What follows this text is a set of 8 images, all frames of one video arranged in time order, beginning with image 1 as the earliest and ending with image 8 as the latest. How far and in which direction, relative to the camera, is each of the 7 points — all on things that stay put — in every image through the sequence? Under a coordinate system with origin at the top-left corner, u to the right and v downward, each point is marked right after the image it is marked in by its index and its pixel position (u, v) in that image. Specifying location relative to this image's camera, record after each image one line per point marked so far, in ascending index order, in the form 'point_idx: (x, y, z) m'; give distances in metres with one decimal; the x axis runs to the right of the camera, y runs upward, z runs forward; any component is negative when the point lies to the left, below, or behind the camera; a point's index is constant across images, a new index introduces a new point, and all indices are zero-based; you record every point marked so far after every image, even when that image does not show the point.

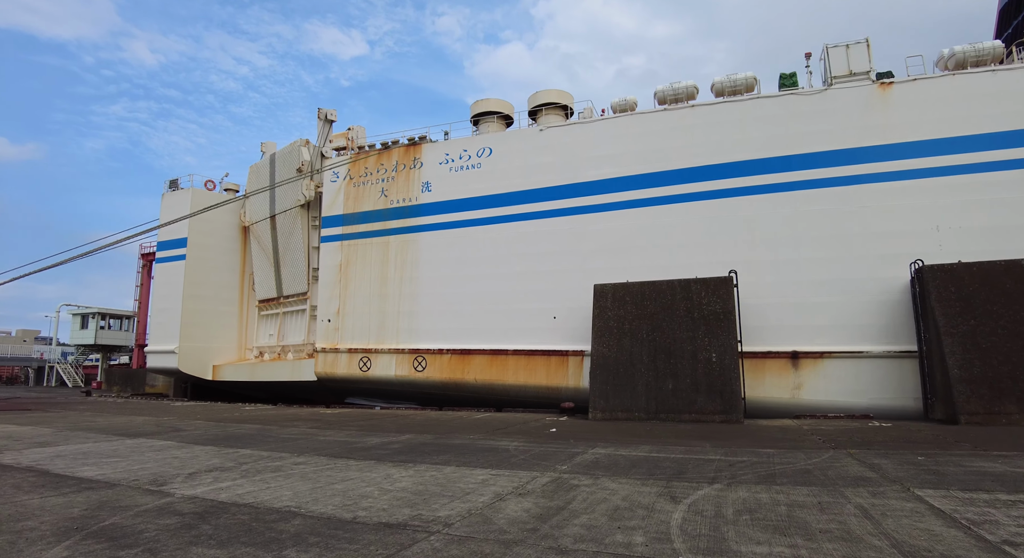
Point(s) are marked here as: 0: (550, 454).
0: (+0.4, -1.7, +5.2) m
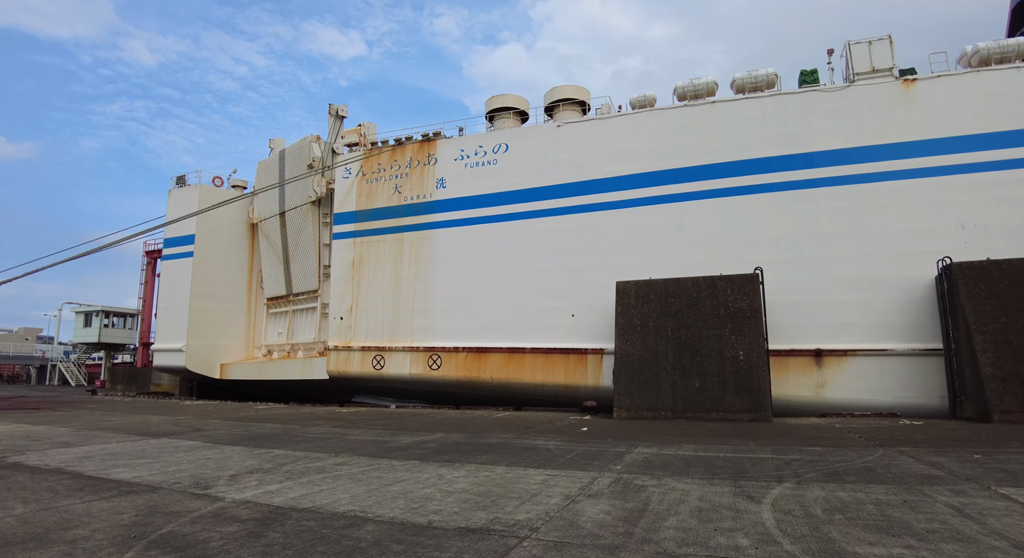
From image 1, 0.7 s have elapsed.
0: (+0.8, -1.7, +5.0) m
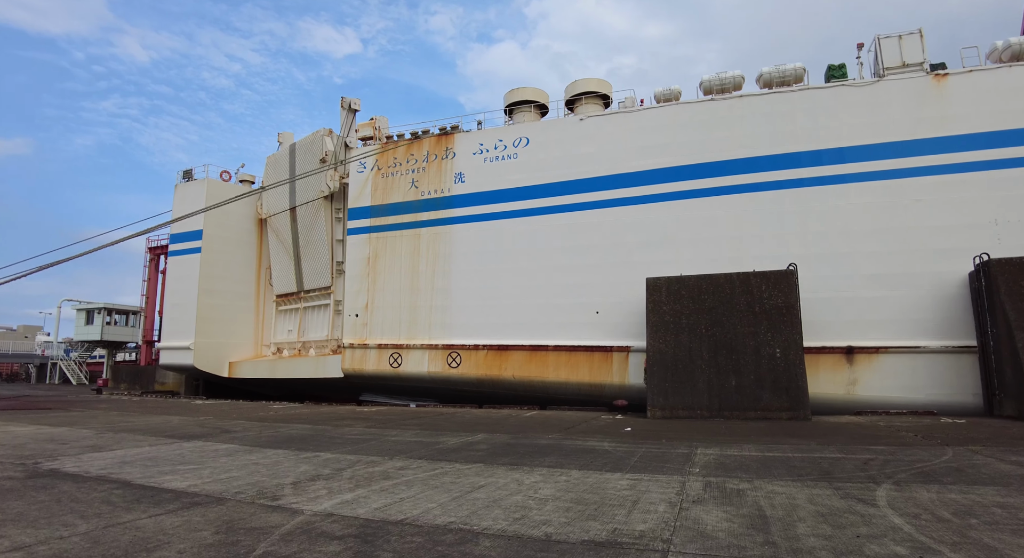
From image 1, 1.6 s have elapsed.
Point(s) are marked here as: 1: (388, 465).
0: (+1.3, -1.6, +4.8) m
1: (-1.0, -1.5, +4.1) m
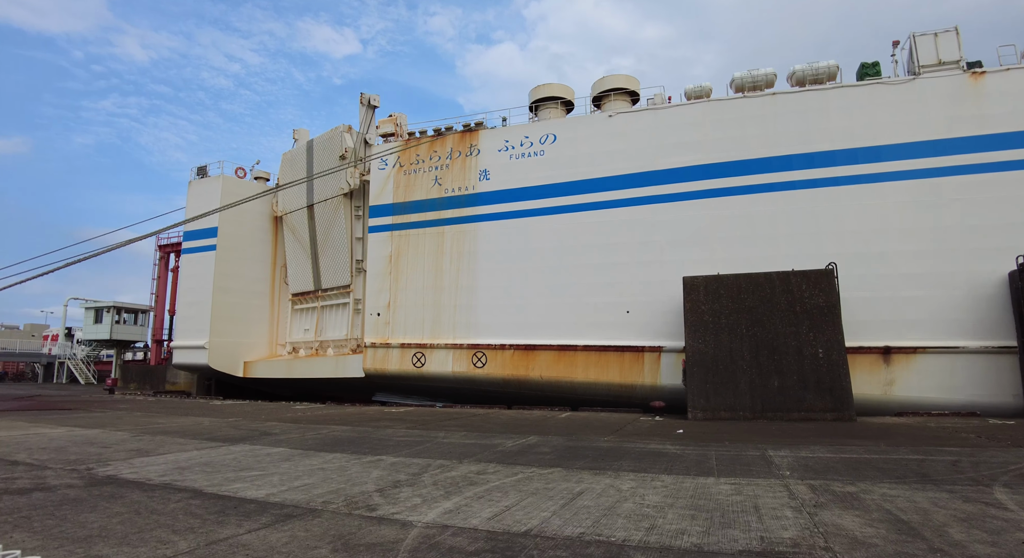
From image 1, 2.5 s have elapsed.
0: (+1.9, -1.6, +4.6) m
1: (-0.4, -1.4, +3.9) m
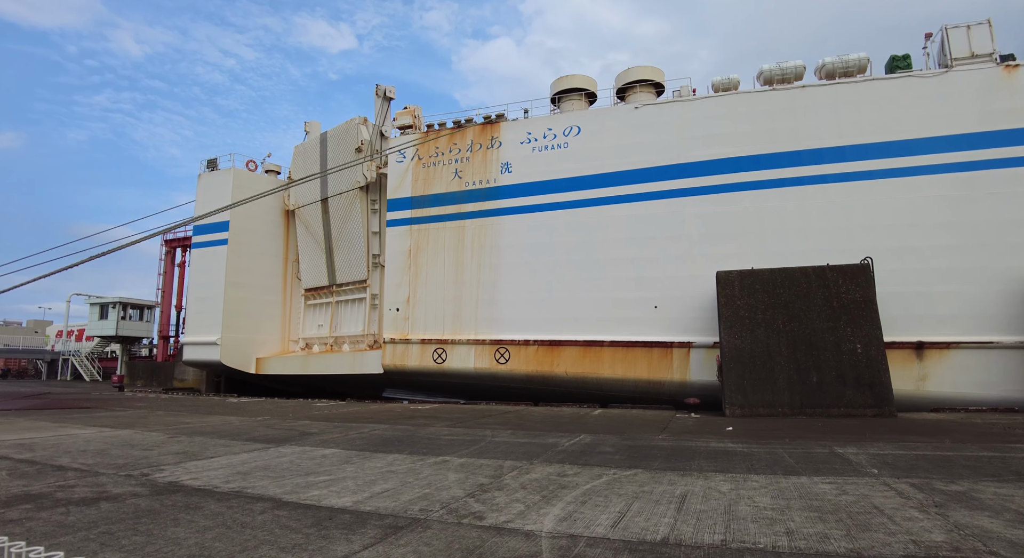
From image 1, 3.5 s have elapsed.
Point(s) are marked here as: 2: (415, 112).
0: (+2.5, -1.5, +4.4) m
1: (+0.2, -1.4, +3.7) m
2: (-2.4, +4.2, +13.1) m
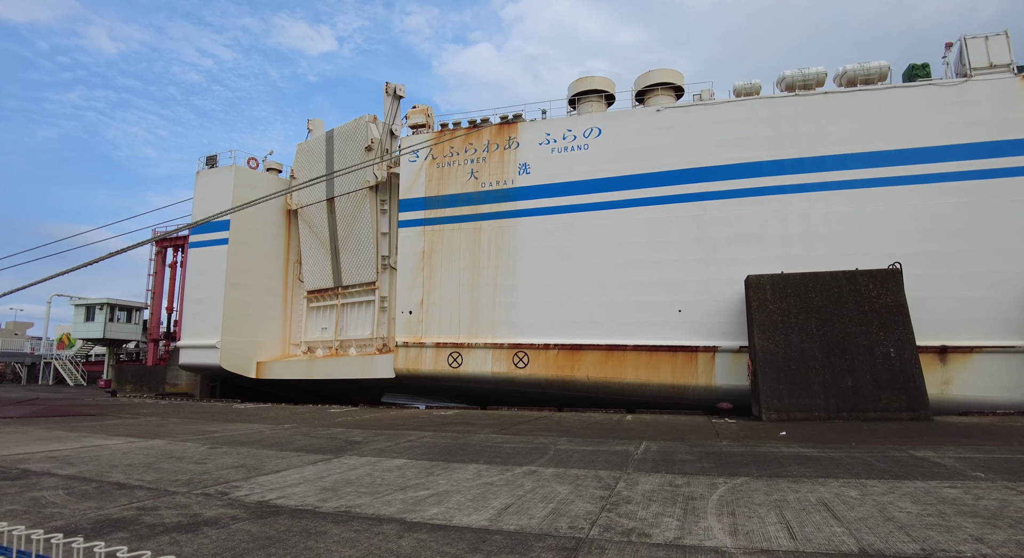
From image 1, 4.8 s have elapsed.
0: (+3.2, -1.5, +4.3) m
1: (+0.9, -1.4, +3.5) m
2: (-2.1, +4.1, +12.8) m
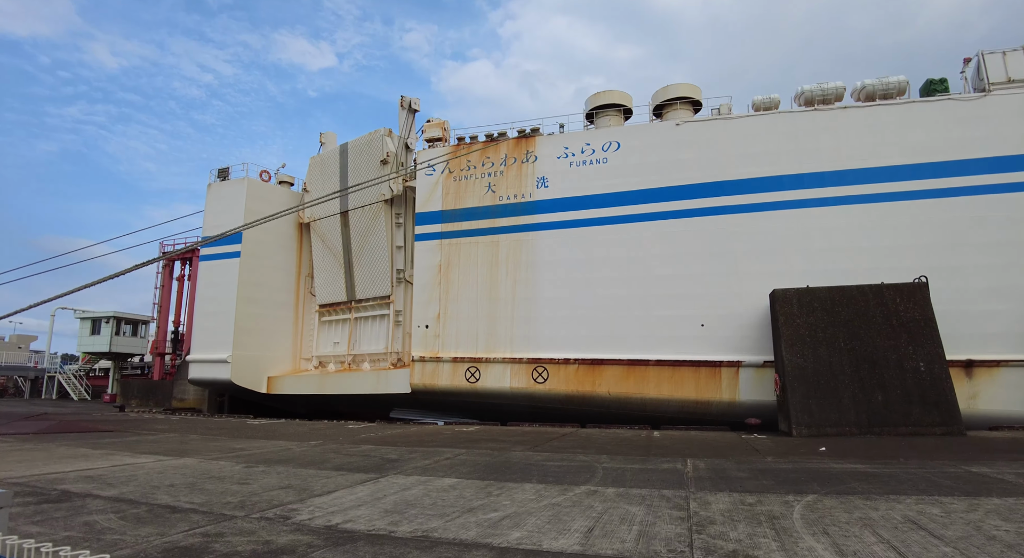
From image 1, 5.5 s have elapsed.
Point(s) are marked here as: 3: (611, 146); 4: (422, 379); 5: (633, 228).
0: (+3.6, -1.6, +4.1) m
1: (+1.3, -1.4, +3.4) m
2: (-1.7, +3.8, +12.8) m
3: (+2.1, +2.9, +11.4) m
4: (-2.0, -2.2, +11.7) m
5: (+2.5, +1.1, +10.9) m
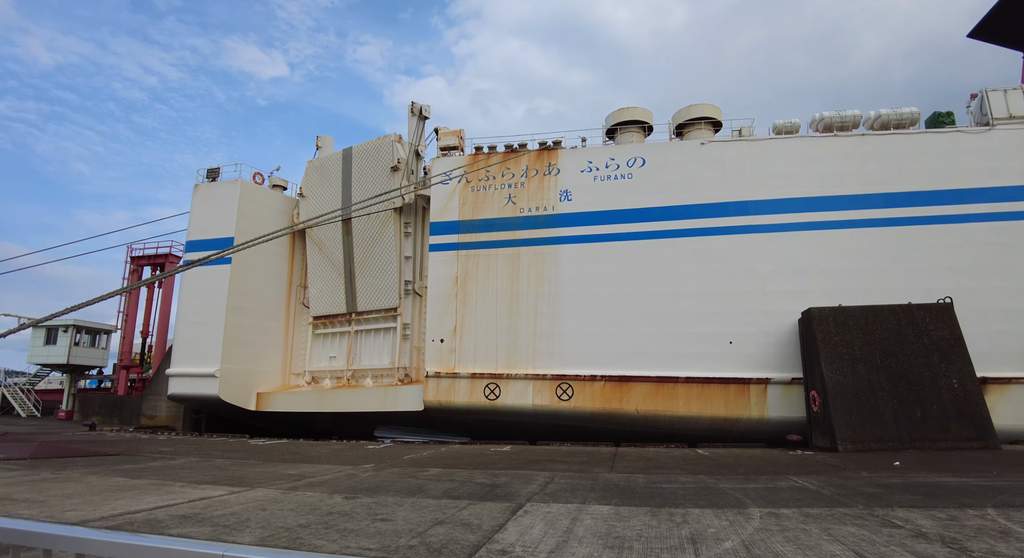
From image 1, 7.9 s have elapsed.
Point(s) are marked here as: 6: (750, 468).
0: (+4.7, -1.7, +4.2) m
1: (+2.5, -1.5, +3.2) m
2: (-1.3, +3.5, +12.5) m
3: (+2.6, +2.6, +11.4) m
4: (-1.6, -2.5, +11.2) m
5: (+3.0, +0.7, +10.9) m
6: (+2.8, -2.2, +6.2) m
